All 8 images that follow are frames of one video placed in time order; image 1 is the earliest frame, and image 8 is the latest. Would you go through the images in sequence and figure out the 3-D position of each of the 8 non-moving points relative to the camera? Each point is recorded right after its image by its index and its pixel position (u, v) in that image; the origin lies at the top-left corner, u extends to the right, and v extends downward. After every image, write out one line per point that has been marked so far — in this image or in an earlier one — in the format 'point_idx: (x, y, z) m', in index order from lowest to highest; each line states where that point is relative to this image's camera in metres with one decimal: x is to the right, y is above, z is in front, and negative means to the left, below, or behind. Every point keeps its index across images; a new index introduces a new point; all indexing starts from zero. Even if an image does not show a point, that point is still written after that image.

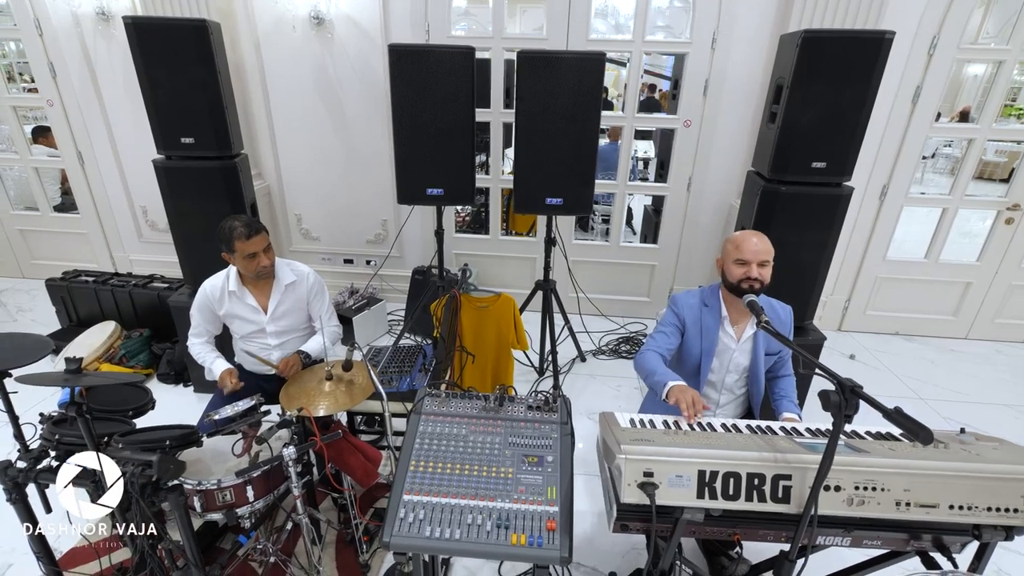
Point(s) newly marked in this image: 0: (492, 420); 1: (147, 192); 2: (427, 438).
0: (0.0, -0.4, +1.4) m
1: (-2.8, +0.7, +3.7) m
2: (-0.2, -0.4, +1.3) m
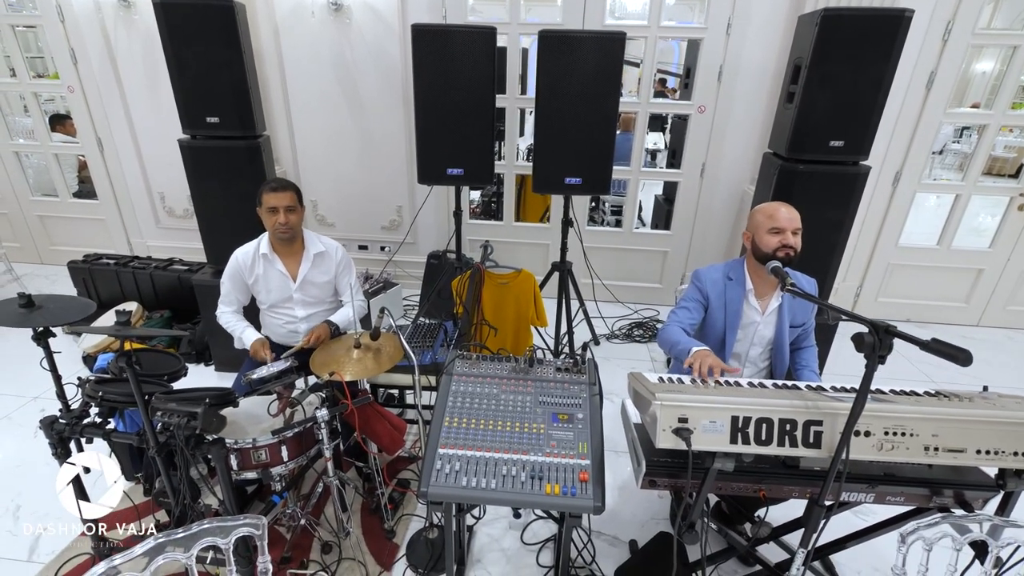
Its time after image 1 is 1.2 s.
0: (0.0, -0.3, +1.4) m
1: (-2.7, +0.9, +3.7) m
2: (-0.1, -0.3, +1.4) m
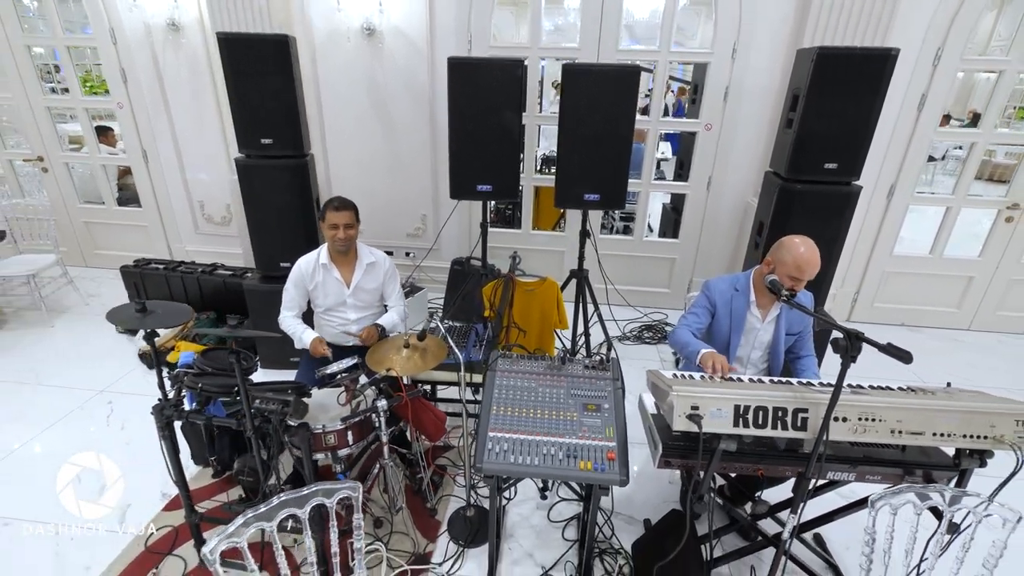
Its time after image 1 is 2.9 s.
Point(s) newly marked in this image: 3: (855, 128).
0: (+0.1, -0.3, +1.6) m
1: (-2.5, +0.8, +4.0) m
2: (0.0, -0.3, +1.6) m
3: (+1.6, +0.7, +2.2) m
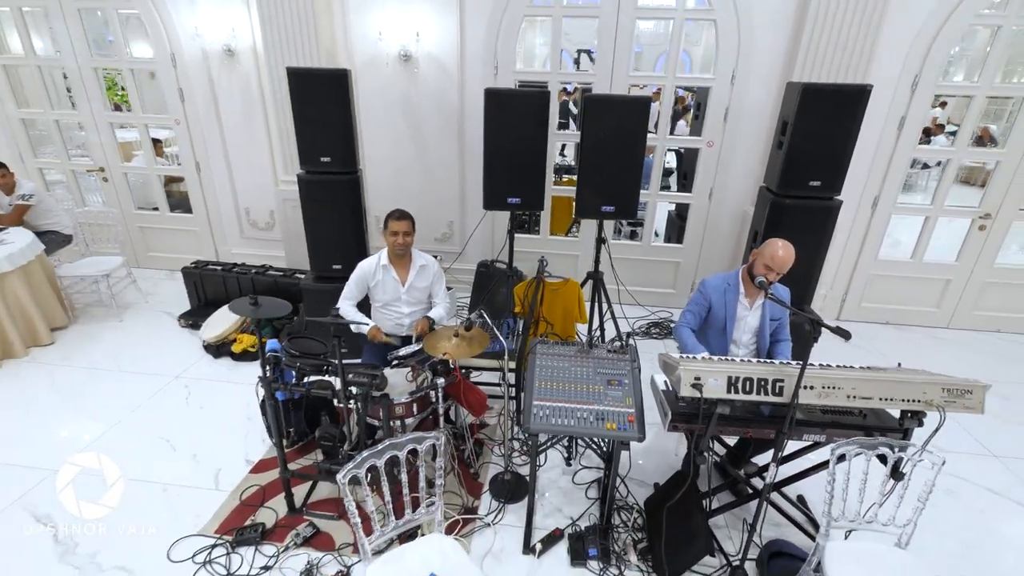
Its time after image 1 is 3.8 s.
0: (+0.3, -0.3, +2.0) m
1: (-2.4, +0.8, +4.4) m
2: (+0.1, -0.3, +2.0) m
3: (+1.7, +0.7, +2.6) m
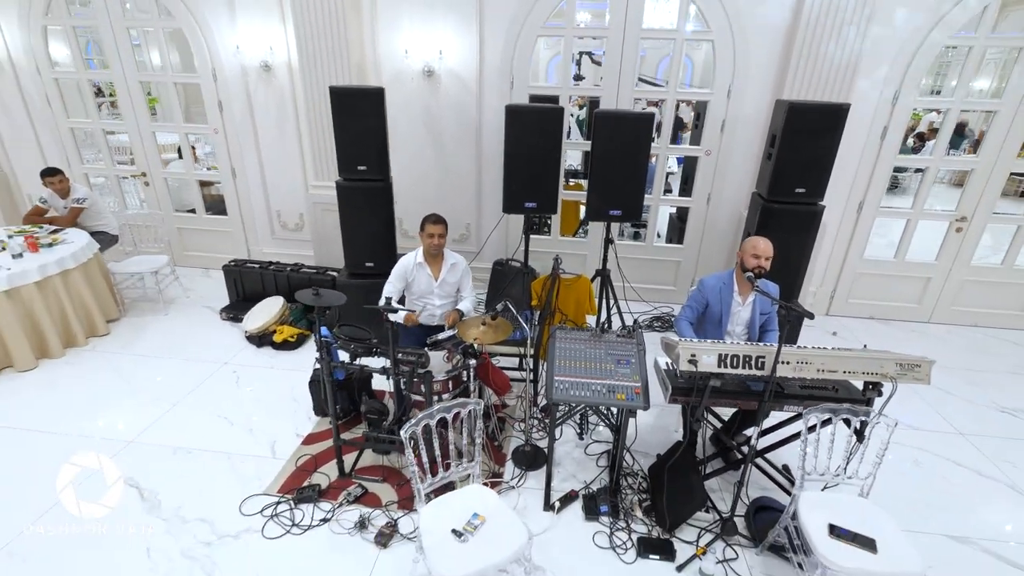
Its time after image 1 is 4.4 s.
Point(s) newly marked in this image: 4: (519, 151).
0: (+0.4, -0.3, +2.4) m
1: (-2.2, +0.9, +4.7) m
2: (+0.2, -0.3, +2.3) m
3: (+1.9, +0.8, +2.9) m
4: (0.0, +0.9, +3.2) m
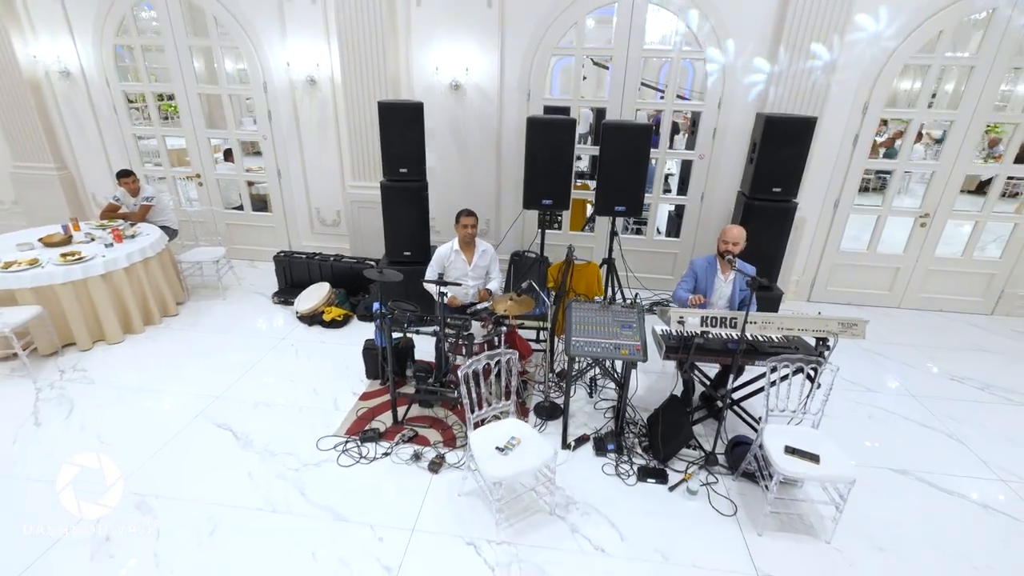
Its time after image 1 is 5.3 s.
0: (+0.6, -0.1, +2.9) m
1: (-2.1, +1.0, +5.3) m
2: (+0.4, -0.2, +2.9) m
3: (+2.0, +0.9, +3.5) m
4: (+0.2, +1.0, +3.8) m
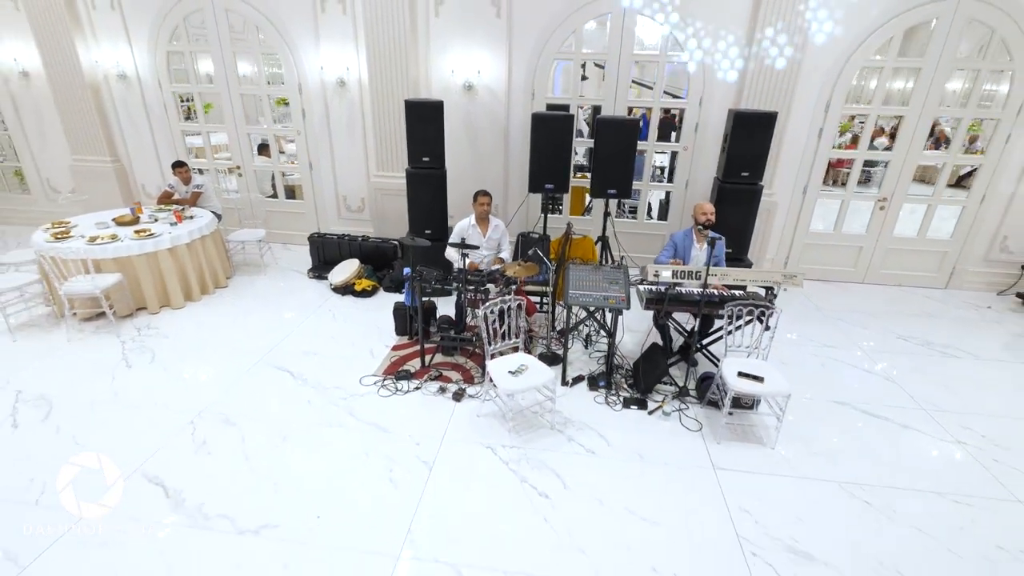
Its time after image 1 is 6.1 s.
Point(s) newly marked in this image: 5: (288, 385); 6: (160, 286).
0: (+0.6, +0.1, +3.5) m
1: (-2.0, +1.2, +5.9) m
2: (+0.4, +0.1, +3.5) m
3: (+2.1, +1.1, +4.1) m
4: (+0.3, +1.3, +4.4) m
5: (-1.6, -0.7, +3.5) m
6: (-3.3, 0.0, +4.5) m
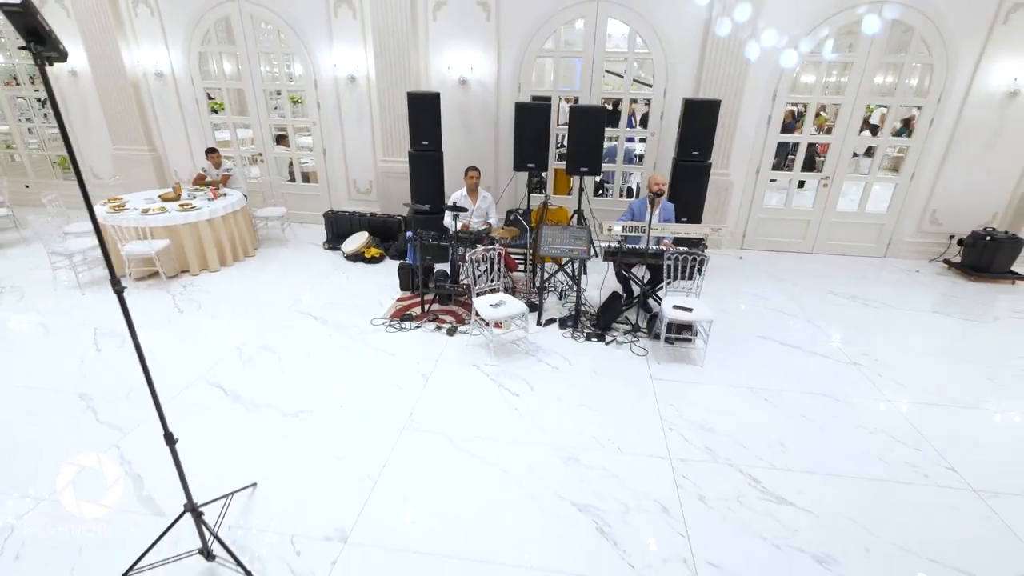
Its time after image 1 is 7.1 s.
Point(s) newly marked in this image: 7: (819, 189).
0: (+0.5, +0.5, +4.3) m
1: (-2.1, +1.6, +6.7) m
2: (+0.3, +0.5, +4.2) m
3: (+1.9, +1.5, +4.8) m
4: (+0.1, +1.7, +5.2) m
5: (-1.8, -0.3, +4.3) m
6: (-3.4, +0.4, +5.3) m
7: (+3.7, +1.2, +5.9) m
